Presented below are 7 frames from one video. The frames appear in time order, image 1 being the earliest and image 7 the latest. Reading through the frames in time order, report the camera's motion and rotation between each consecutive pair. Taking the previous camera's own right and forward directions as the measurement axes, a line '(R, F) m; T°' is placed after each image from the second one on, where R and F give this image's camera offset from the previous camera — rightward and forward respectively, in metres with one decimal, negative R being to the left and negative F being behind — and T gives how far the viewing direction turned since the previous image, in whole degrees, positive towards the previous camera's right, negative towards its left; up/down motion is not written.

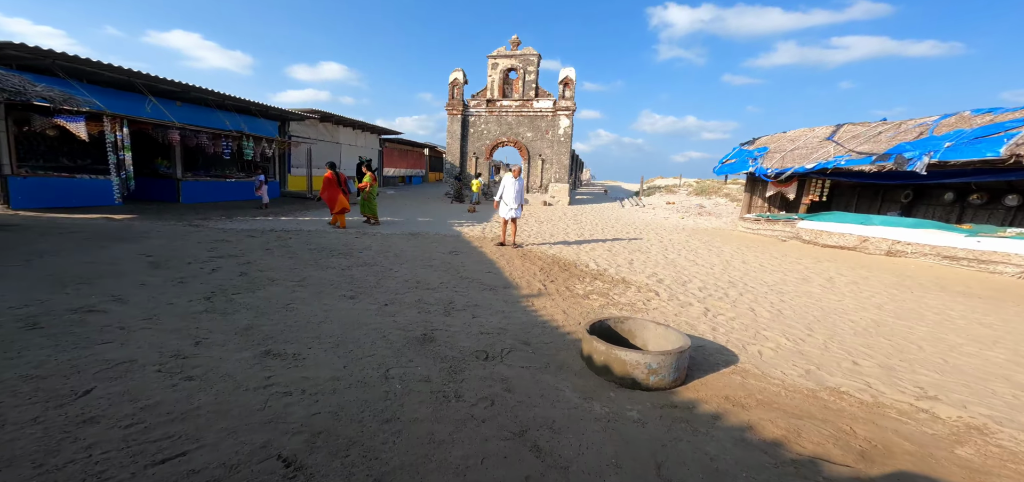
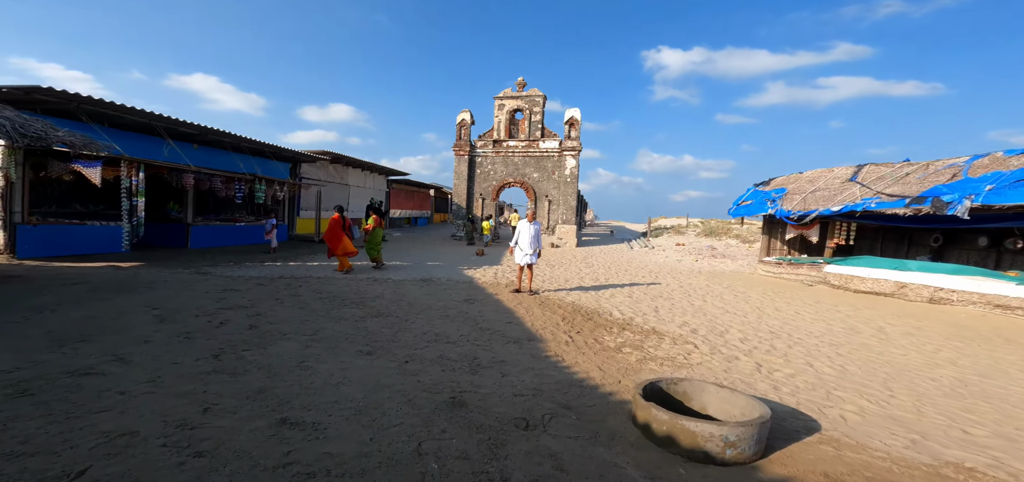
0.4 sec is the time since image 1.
(-0.3, +0.3) m; 0°
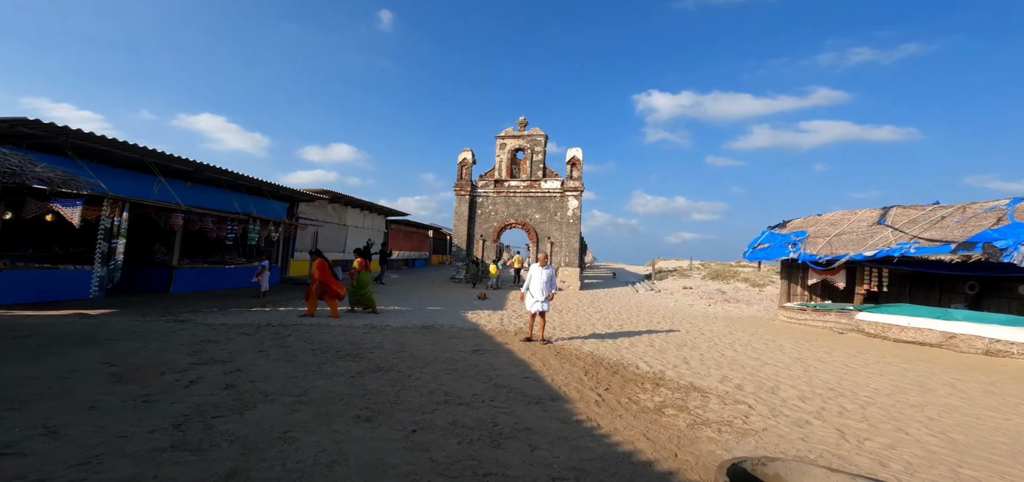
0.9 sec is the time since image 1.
(-0.3, +0.5) m; +1°
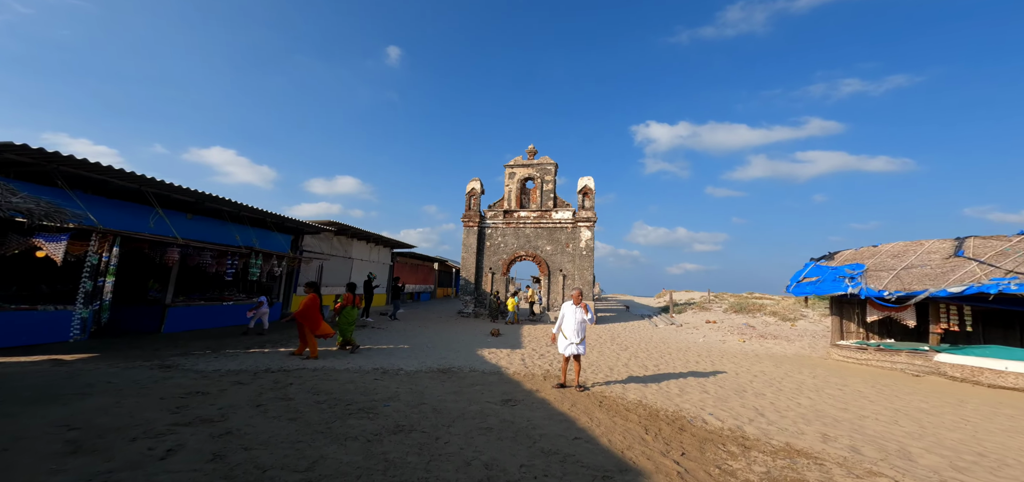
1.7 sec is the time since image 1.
(-0.5, +0.8) m; 0°
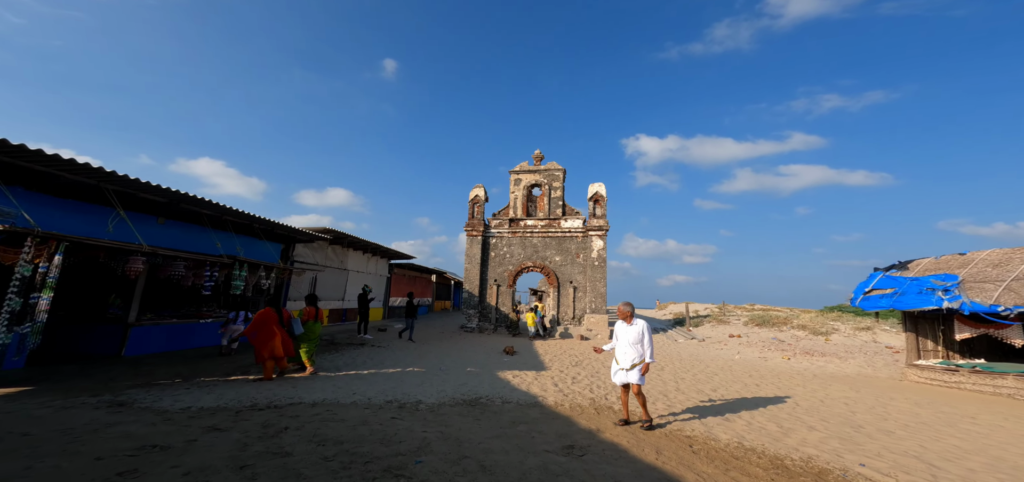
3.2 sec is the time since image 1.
(-0.8, +1.3) m; +1°
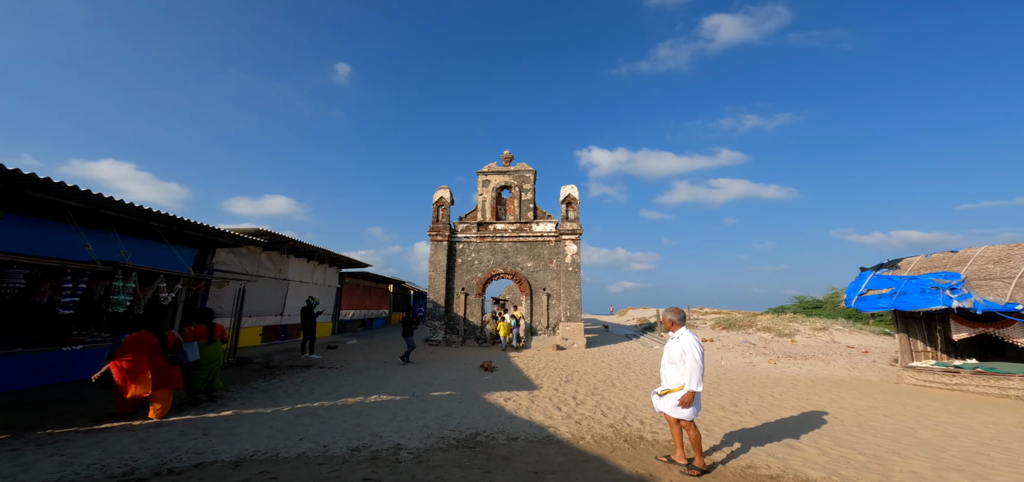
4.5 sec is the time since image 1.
(-0.7, +1.2) m; +7°
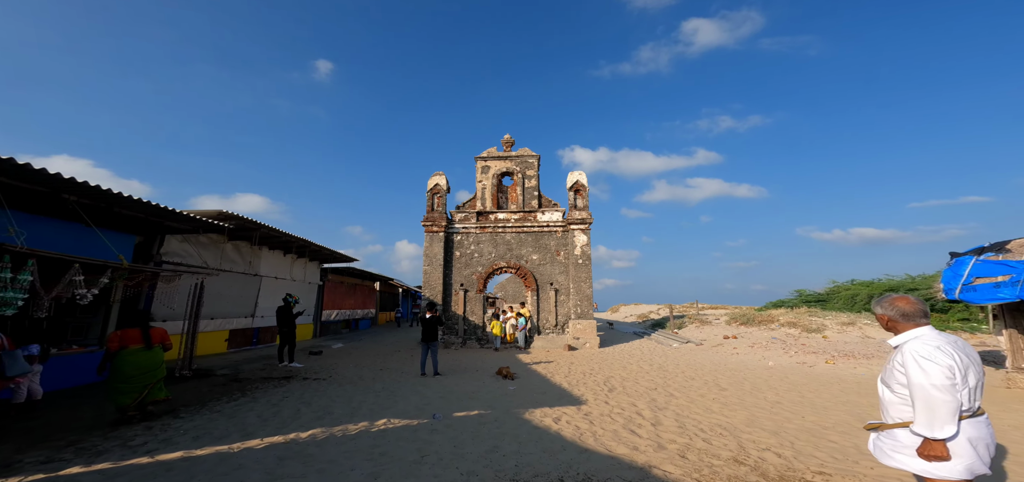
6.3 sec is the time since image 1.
(-1.0, +1.9) m; +3°
